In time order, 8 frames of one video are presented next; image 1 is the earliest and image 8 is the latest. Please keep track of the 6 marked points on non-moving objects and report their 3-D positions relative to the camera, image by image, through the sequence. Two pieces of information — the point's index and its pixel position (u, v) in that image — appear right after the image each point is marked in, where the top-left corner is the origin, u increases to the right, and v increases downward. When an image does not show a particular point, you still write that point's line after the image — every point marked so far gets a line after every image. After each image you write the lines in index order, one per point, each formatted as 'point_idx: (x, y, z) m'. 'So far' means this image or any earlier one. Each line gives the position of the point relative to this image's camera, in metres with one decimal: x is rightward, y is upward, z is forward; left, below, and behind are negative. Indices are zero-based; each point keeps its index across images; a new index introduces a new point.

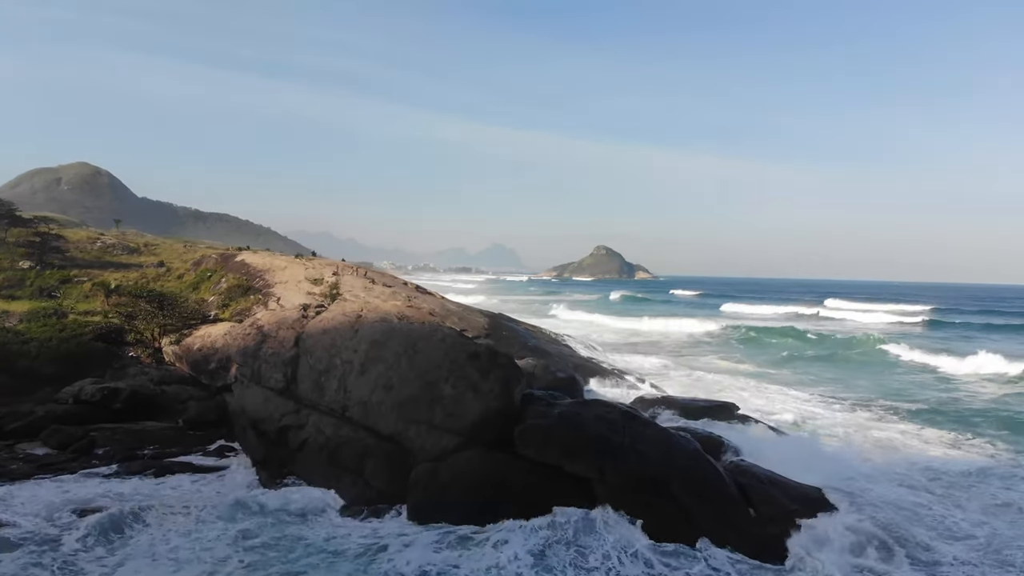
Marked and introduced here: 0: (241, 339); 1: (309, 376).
0: (-7.0, -1.3, +14.6) m
1: (-4.6, -2.0, +12.7) m
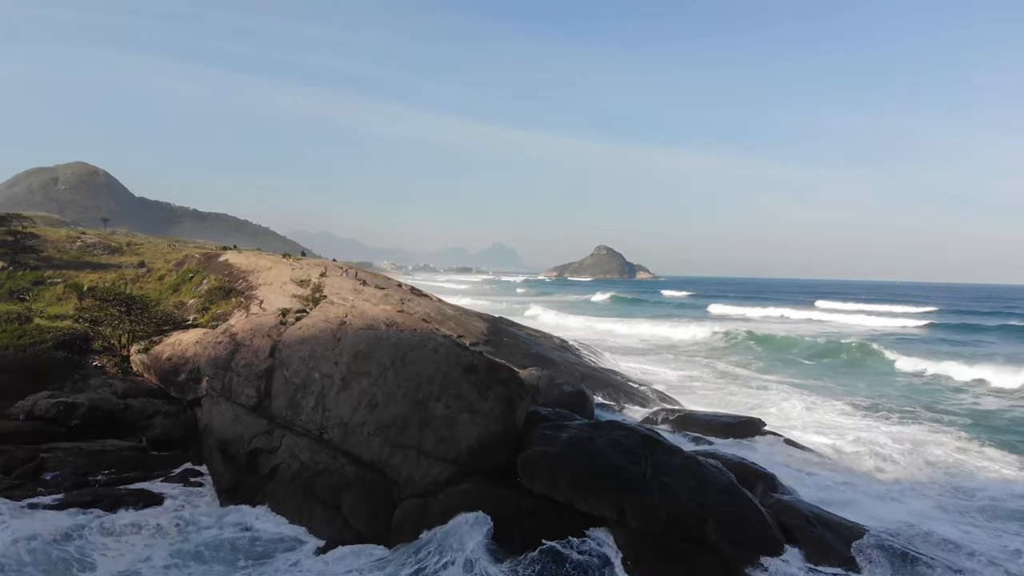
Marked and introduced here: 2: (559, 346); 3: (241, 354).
0: (-7.0, -1.4, +13.1) m
1: (-4.5, -2.1, +11.3) m
2: (+1.6, -1.9, +18.6) m
3: (-6.0, -1.5, +12.4) m
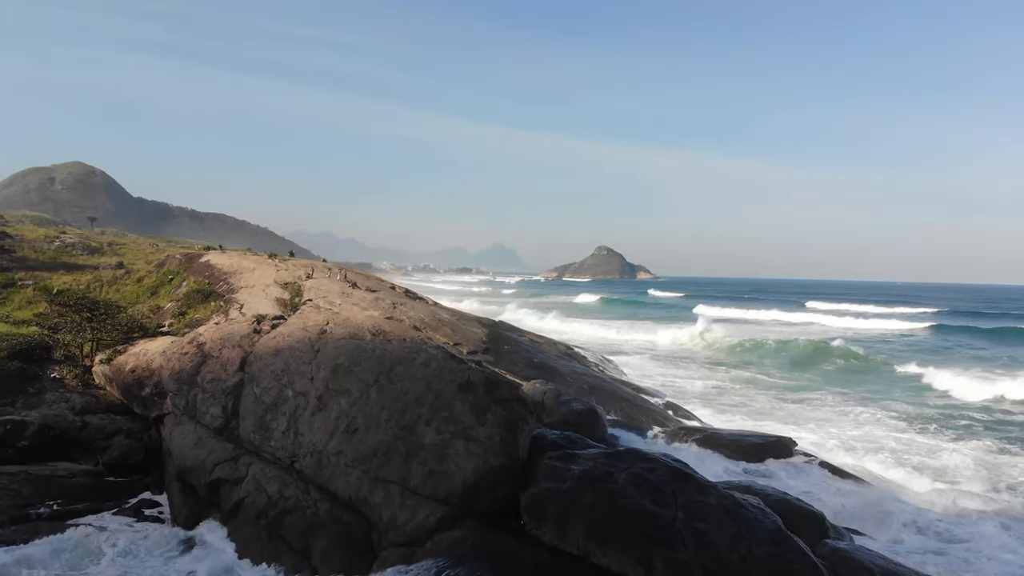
0: (-6.9, -1.5, +11.7) m
1: (-4.5, -2.2, +9.8) m
2: (+1.6, -2.0, +17.2) m
3: (-5.9, -1.5, +11.0) m
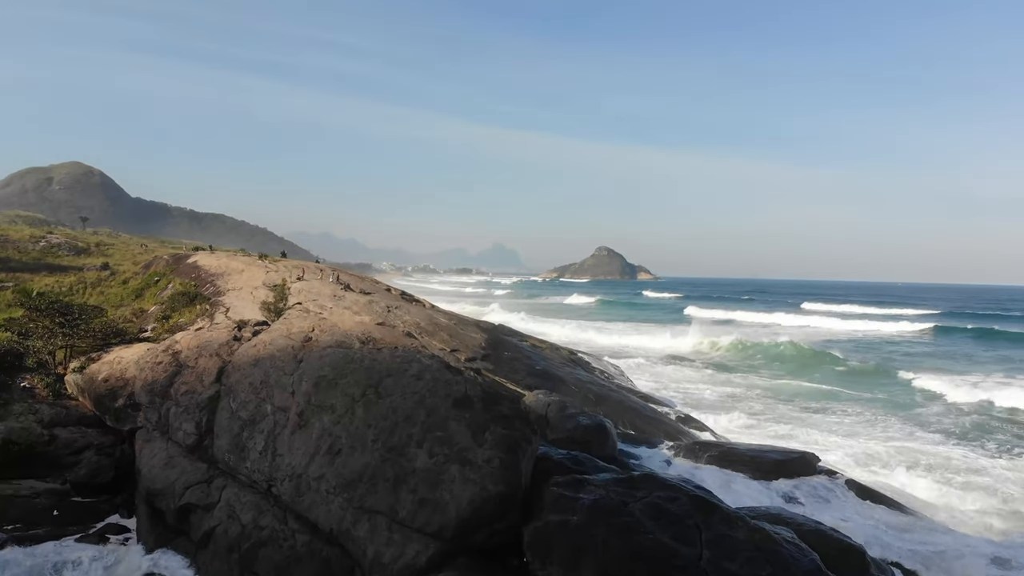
0: (-6.9, -1.6, +10.8) m
1: (-4.5, -2.2, +8.9) m
2: (+1.6, -2.1, +16.3) m
3: (-5.9, -1.6, +10.1) m
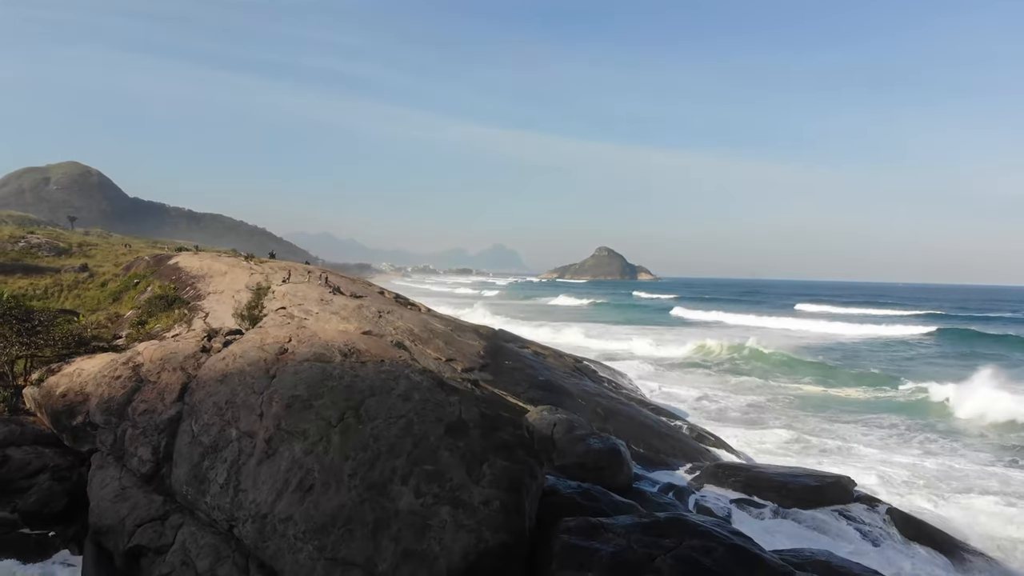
0: (-6.9, -1.6, +9.6) m
1: (-4.5, -2.3, +7.8) m
2: (+1.6, -2.2, +15.2) m
3: (-5.9, -1.7, +9.0) m
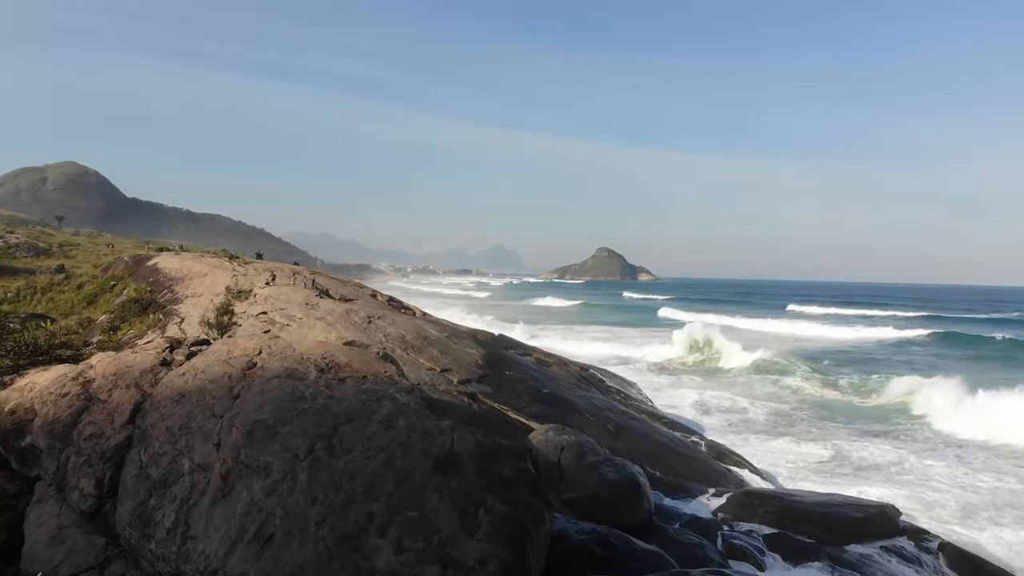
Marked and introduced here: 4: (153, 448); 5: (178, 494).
0: (-6.9, -1.7, +8.5) m
1: (-4.4, -2.4, +6.6) m
2: (+1.7, -2.2, +14.0) m
3: (-5.8, -1.8, +7.8) m
4: (-4.4, -1.9, +6.9) m
5: (-3.7, -2.3, +6.3) m
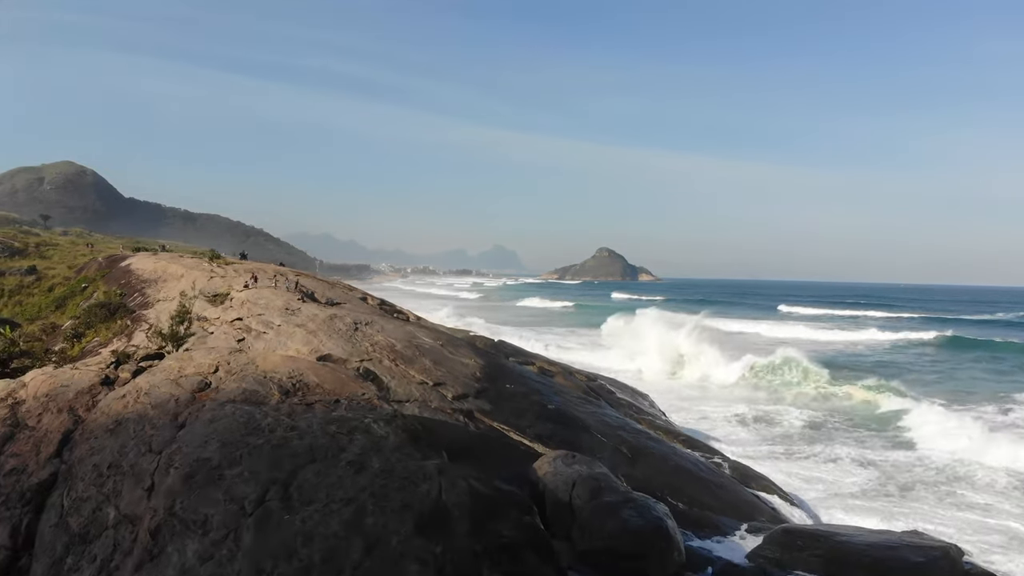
0: (-6.8, -1.8, +7.2) m
1: (-4.4, -2.5, +5.4) m
2: (+1.7, -2.3, +12.8) m
3: (-5.8, -1.8, +6.6) m
4: (-4.4, -2.0, +5.7) m
5: (-3.6, -2.3, +5.0) m
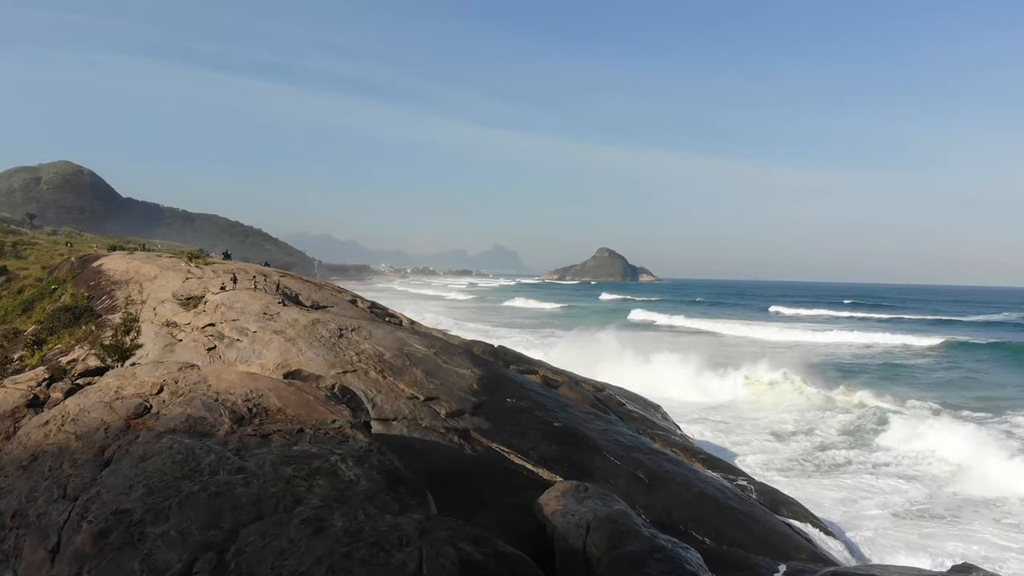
0: (-6.8, -1.8, +6.1) m
1: (-4.4, -2.5, +4.3) m
2: (+1.7, -2.4, +11.6) m
3: (-5.8, -1.9, +5.5) m
4: (-4.3, -2.1, +4.5) m
5: (-3.6, -2.4, +3.9) m
